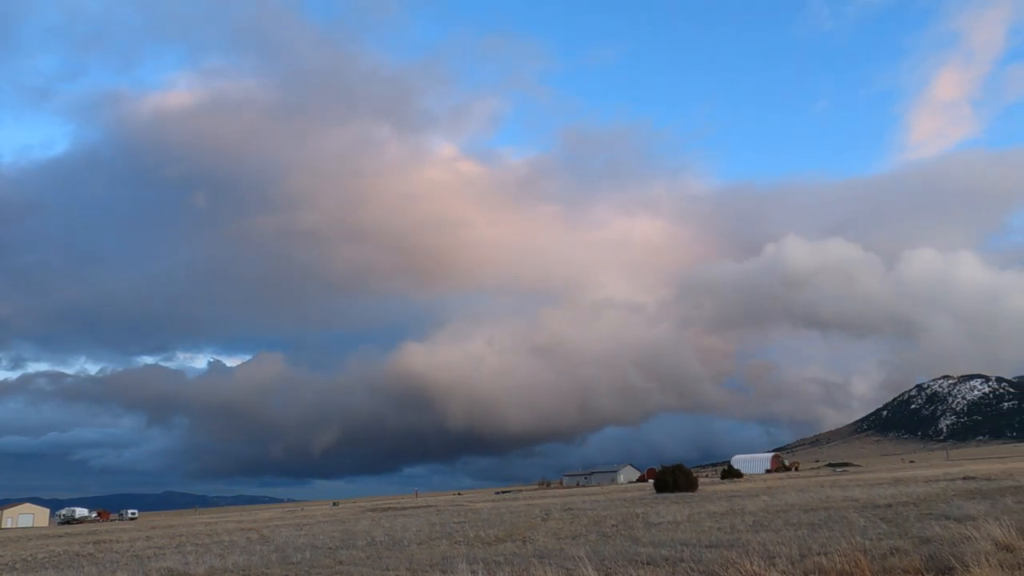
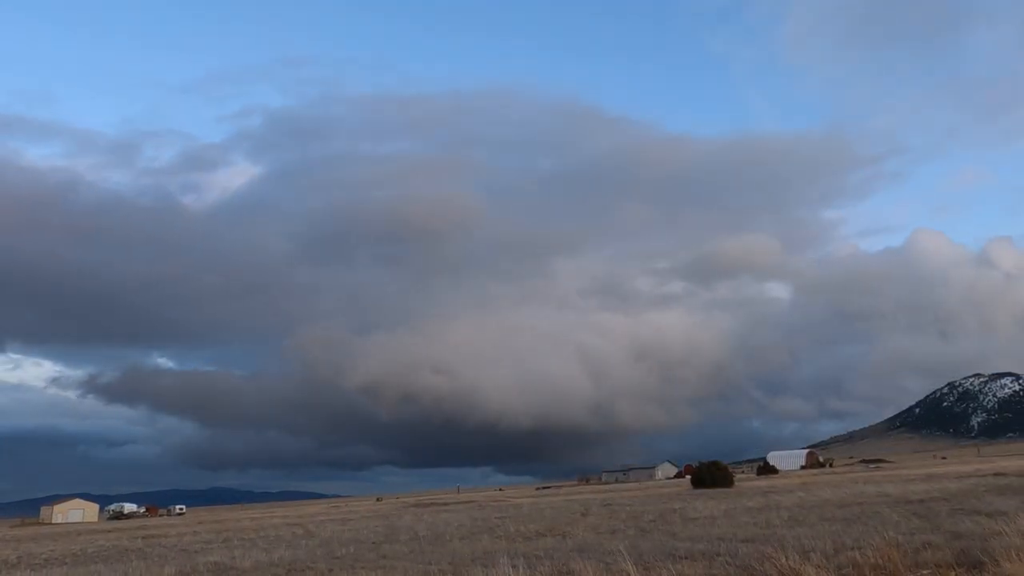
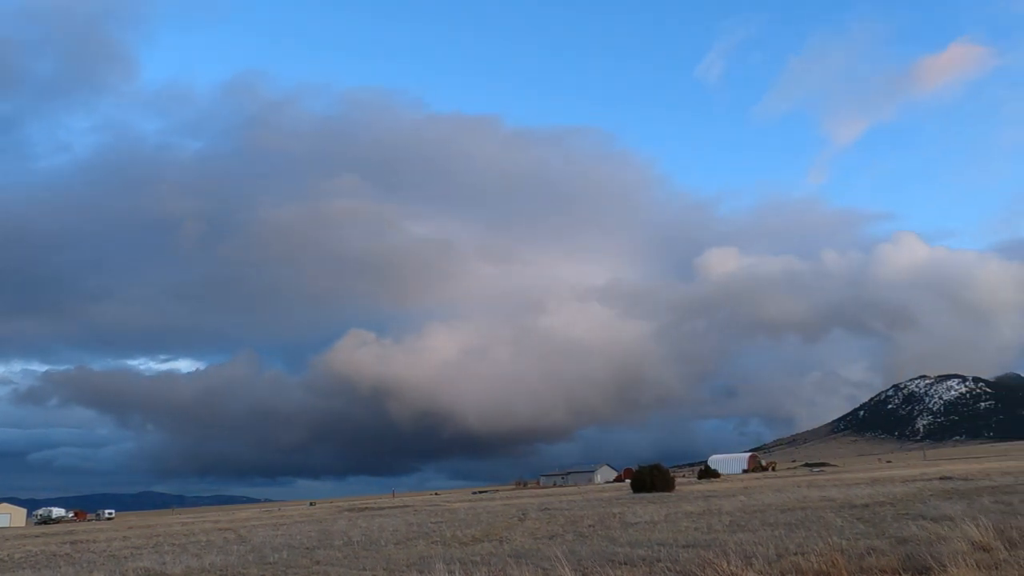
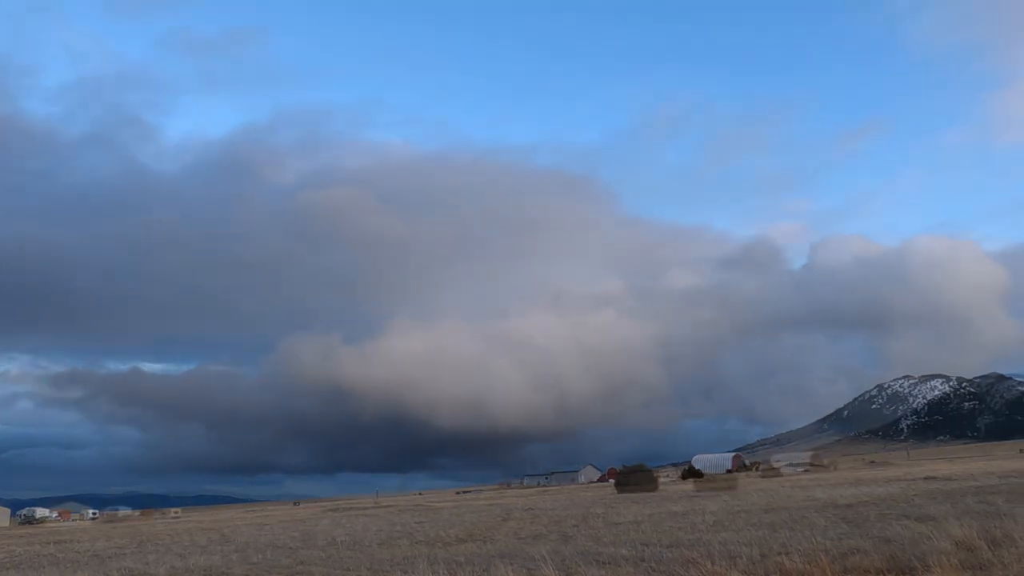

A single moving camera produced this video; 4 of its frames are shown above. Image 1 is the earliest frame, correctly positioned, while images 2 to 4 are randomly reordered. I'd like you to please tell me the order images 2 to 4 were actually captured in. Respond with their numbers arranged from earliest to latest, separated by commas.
3, 4, 2
